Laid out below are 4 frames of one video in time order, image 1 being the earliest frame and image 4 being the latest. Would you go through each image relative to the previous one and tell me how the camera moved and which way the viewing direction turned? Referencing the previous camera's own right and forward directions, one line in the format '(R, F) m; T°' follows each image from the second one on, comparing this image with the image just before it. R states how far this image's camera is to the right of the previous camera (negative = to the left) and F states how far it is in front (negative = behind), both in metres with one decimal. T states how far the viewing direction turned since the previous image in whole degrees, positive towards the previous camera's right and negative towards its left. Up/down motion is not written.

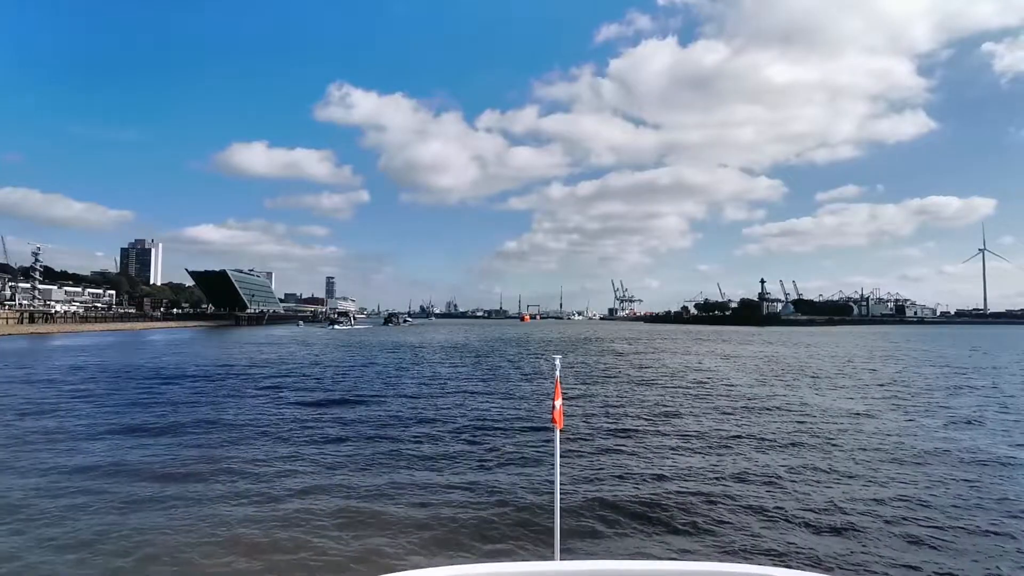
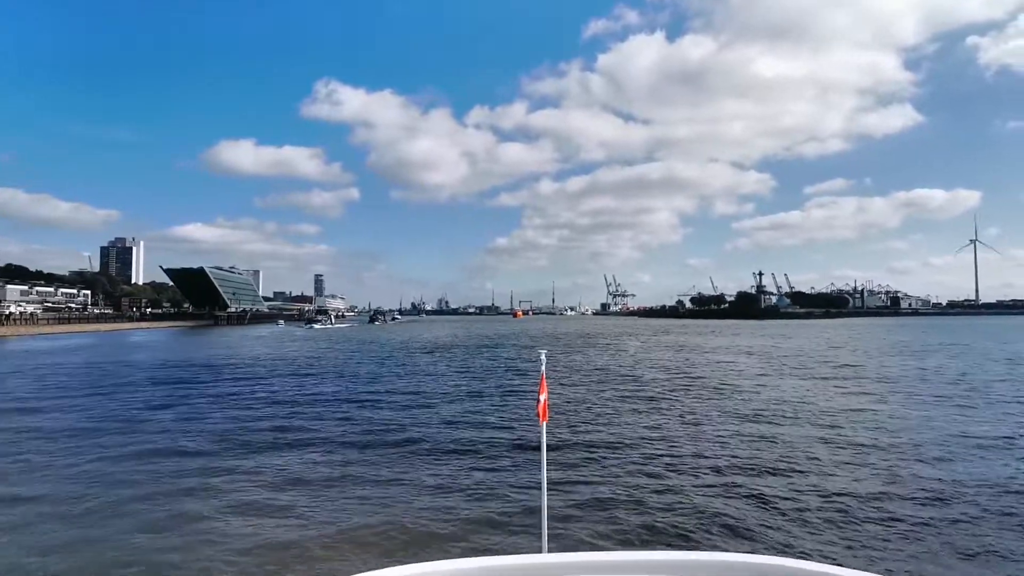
(-0.1, +1.0) m; +1°
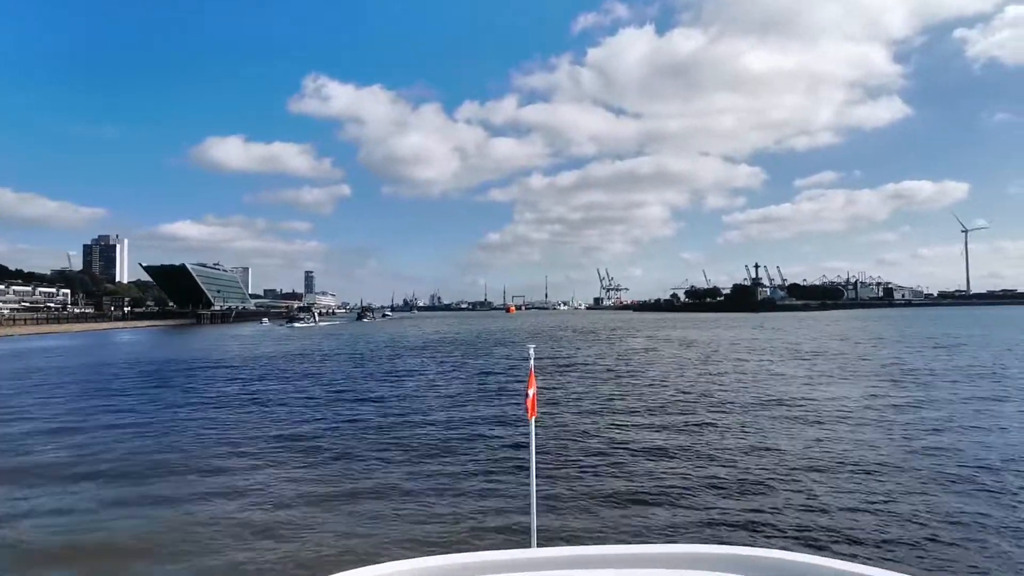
(0.0, +0.7) m; +1°
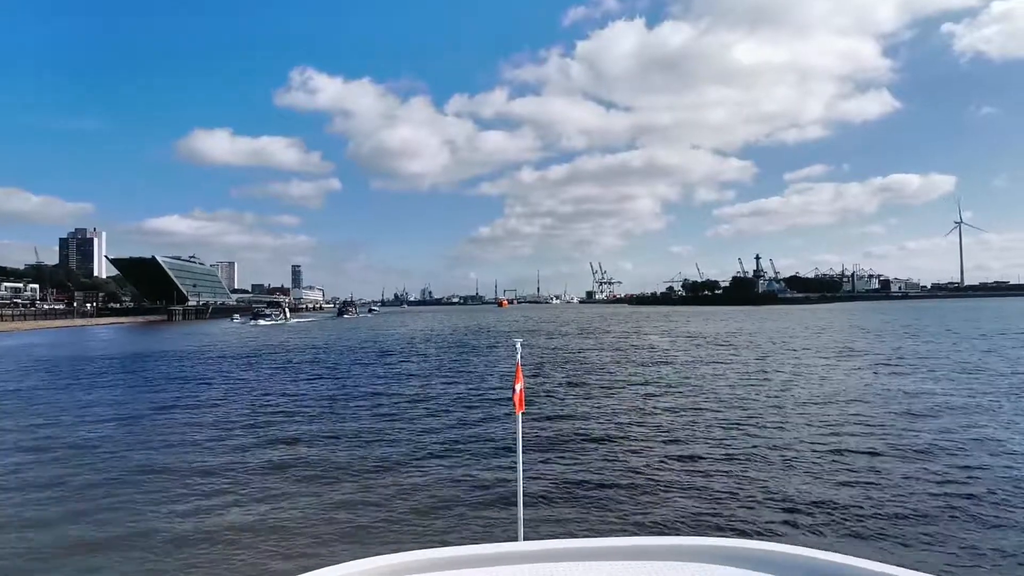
(-0.1, +1.3) m; +1°
